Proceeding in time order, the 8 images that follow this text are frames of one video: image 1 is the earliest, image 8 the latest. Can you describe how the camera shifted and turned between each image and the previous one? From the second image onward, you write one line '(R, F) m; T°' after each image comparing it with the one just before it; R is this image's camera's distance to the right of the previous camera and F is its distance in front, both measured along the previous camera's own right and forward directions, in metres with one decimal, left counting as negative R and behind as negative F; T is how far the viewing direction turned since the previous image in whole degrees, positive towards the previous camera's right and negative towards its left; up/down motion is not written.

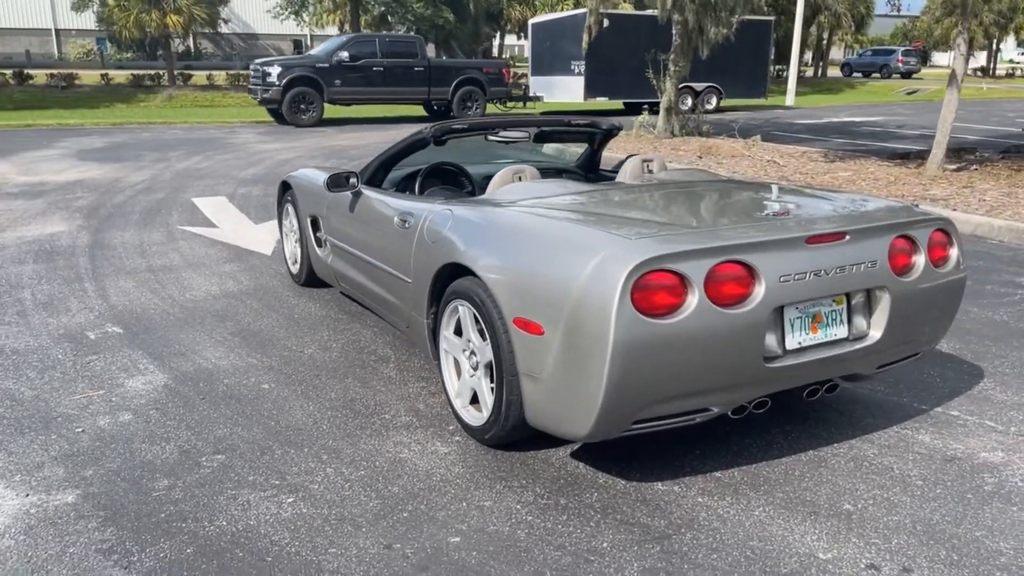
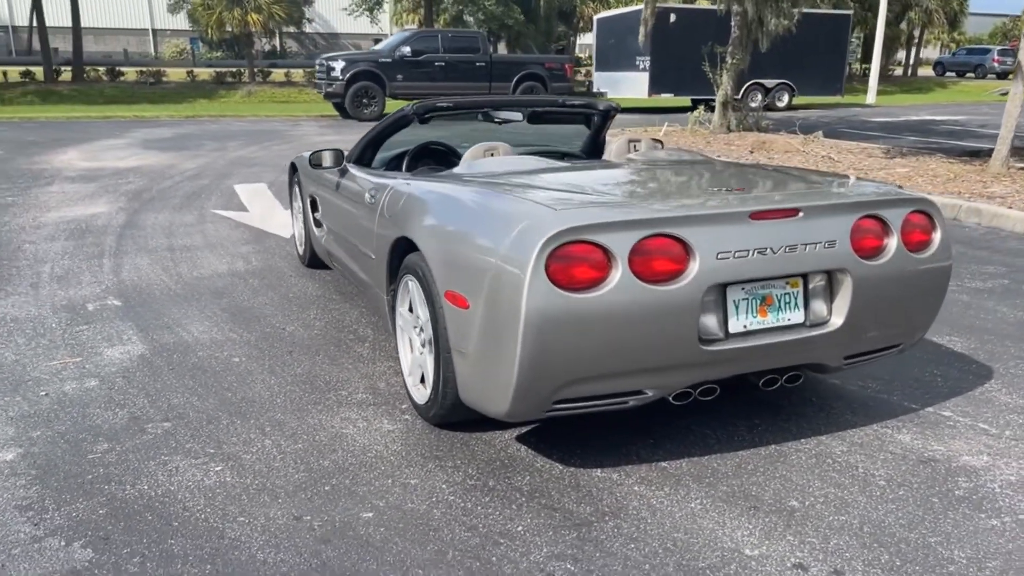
(+0.6, +0.1) m; -5°
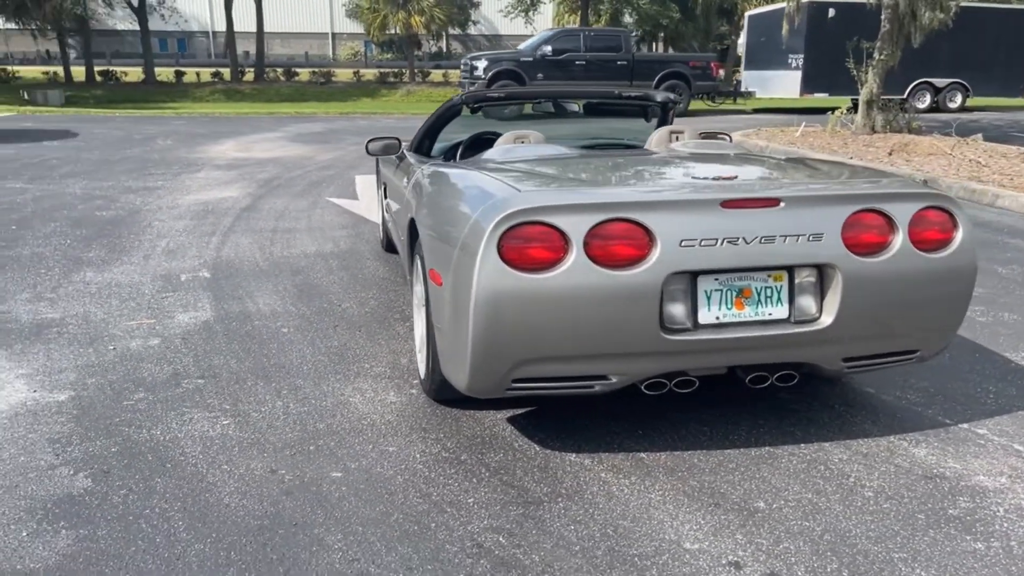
(+0.7, 0.0) m; -11°
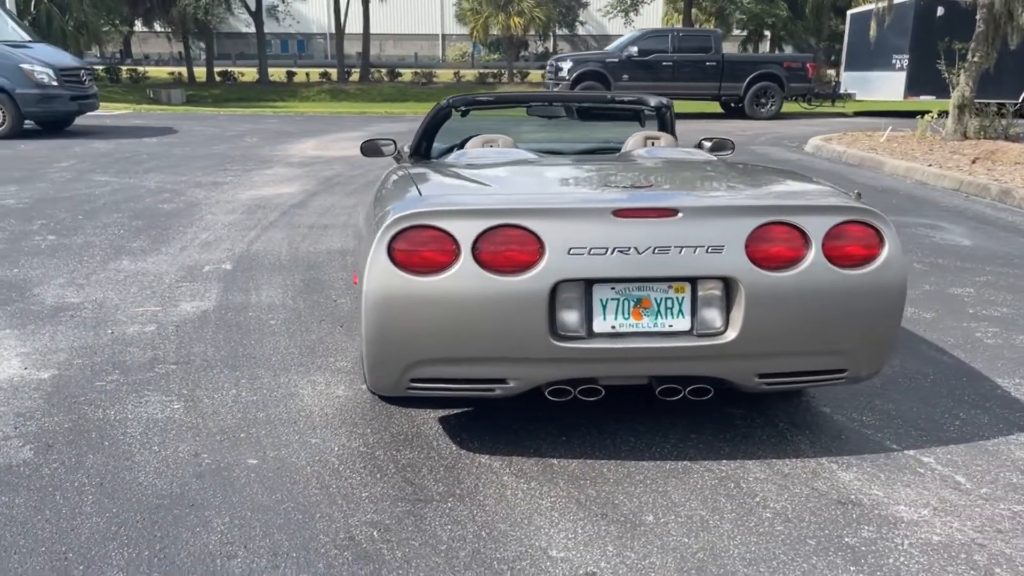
(+0.8, 0.0) m; -7°
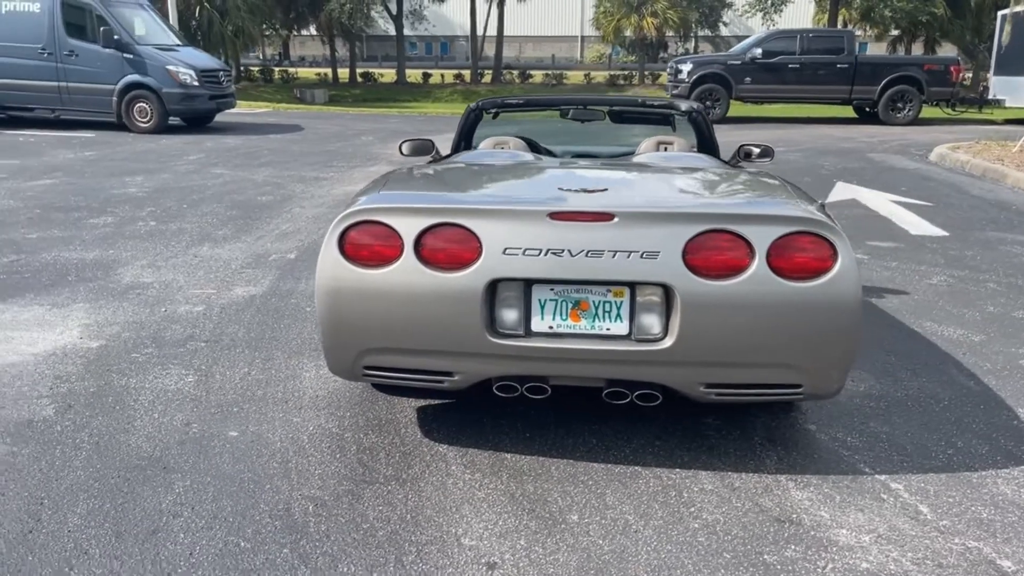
(+0.7, 0.0) m; -9°
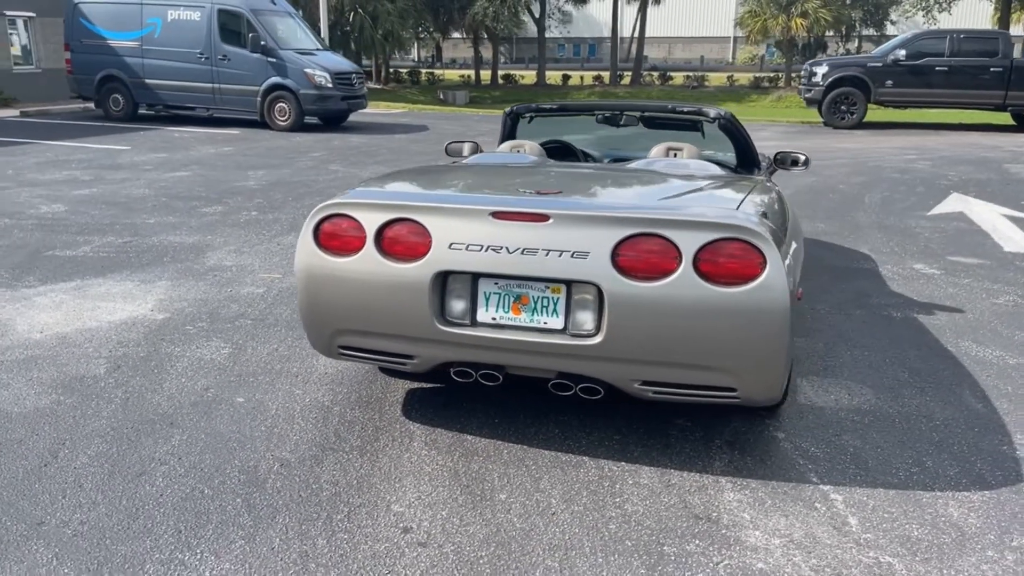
(+0.8, -0.2) m; -10°
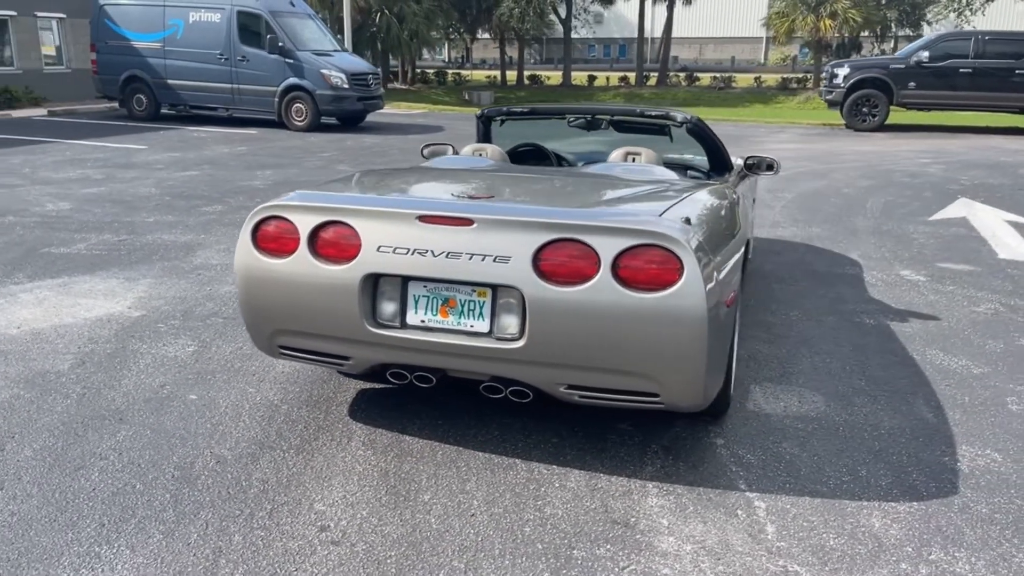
(+0.4, 0.0) m; -2°
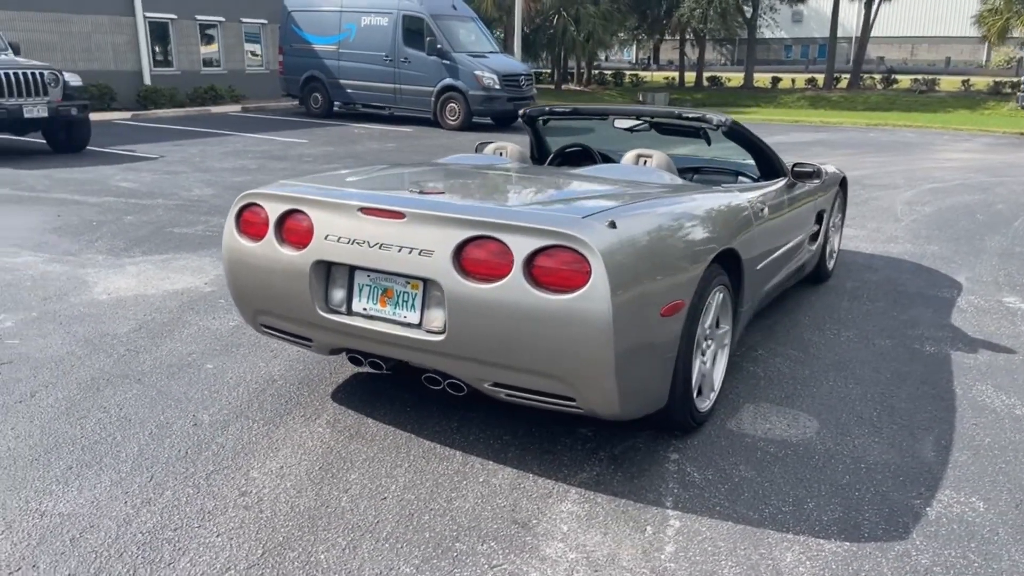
(+1.0, +0.1) m; -13°
